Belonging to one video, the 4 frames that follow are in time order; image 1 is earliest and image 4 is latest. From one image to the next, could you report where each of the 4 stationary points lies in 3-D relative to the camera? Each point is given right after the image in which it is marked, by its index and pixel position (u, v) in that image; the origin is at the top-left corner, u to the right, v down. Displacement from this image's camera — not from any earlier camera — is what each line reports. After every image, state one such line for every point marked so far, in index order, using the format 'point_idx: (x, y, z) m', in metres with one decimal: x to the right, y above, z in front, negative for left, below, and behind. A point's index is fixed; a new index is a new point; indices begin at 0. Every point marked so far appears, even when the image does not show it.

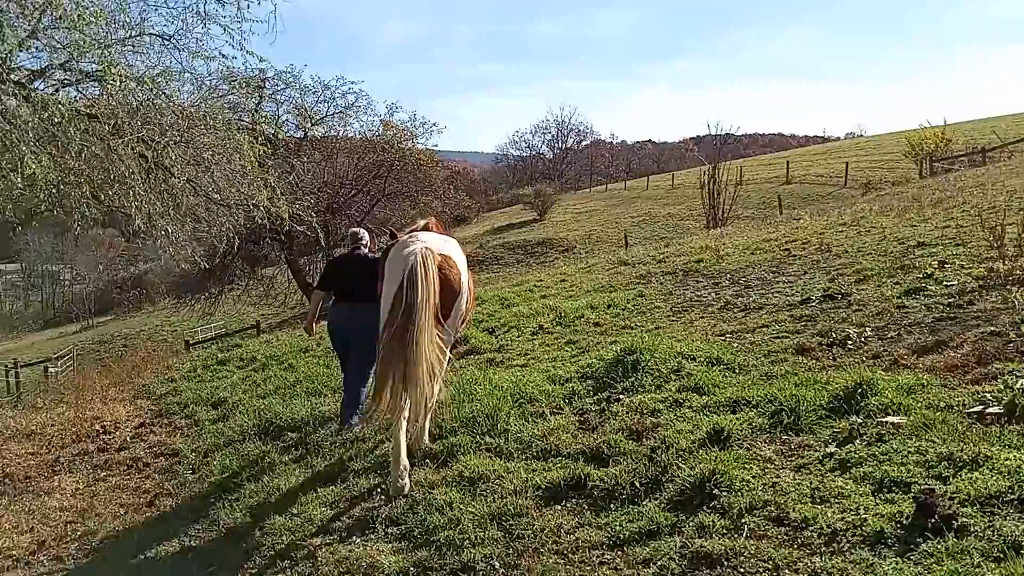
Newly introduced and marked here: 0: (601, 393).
0: (+0.5, -0.6, +5.2) m
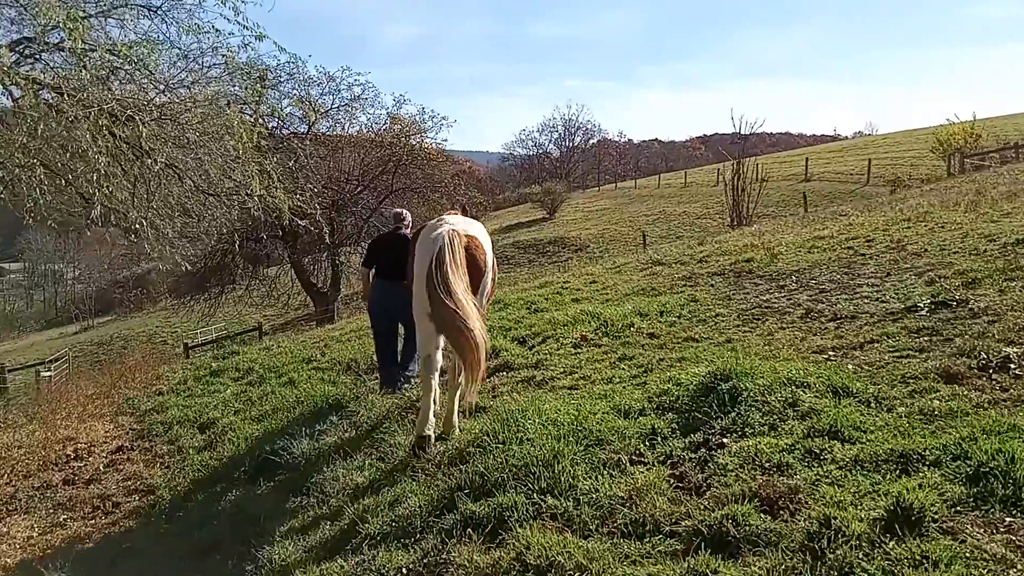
0: (+0.8, -0.7, +4.0) m
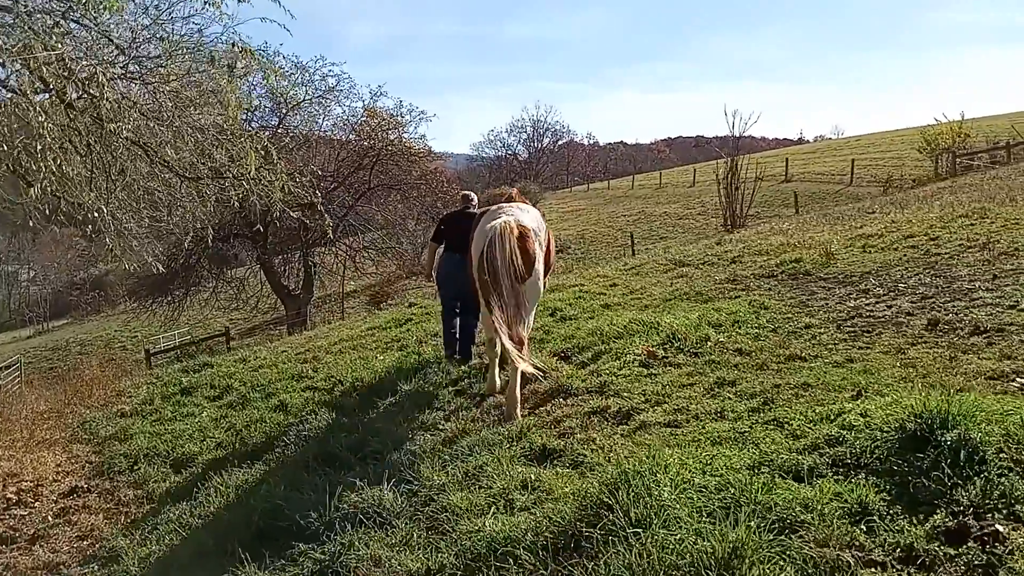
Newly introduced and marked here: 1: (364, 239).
0: (+1.3, -0.7, +2.7) m
1: (-3.0, +1.0, +18.0) m
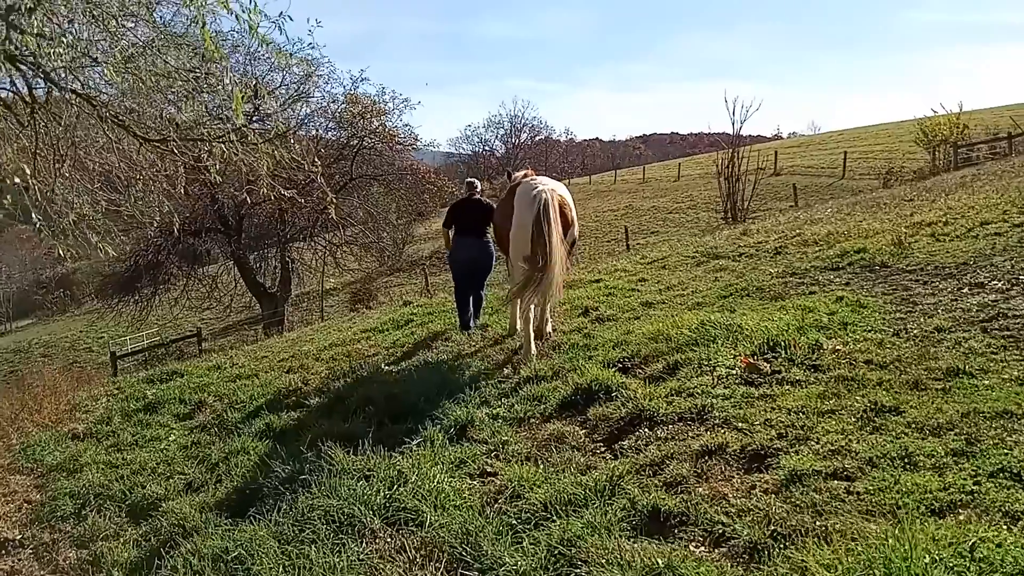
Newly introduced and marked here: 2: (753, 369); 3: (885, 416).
0: (+1.7, -0.7, +1.4) m
1: (-3.1, +1.1, +16.6) m
2: (+1.2, -0.4, +4.5) m
3: (+1.5, -0.5, +3.5) m
